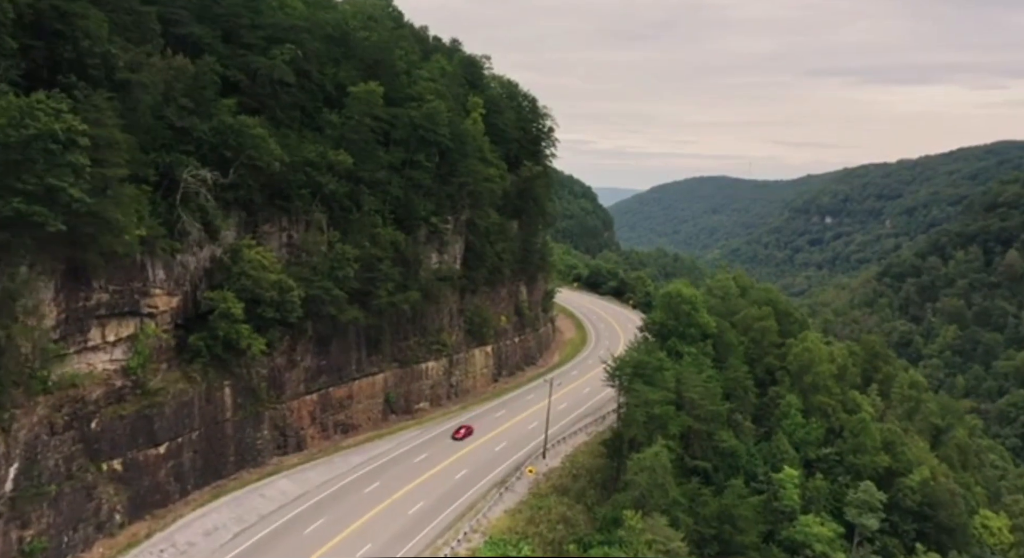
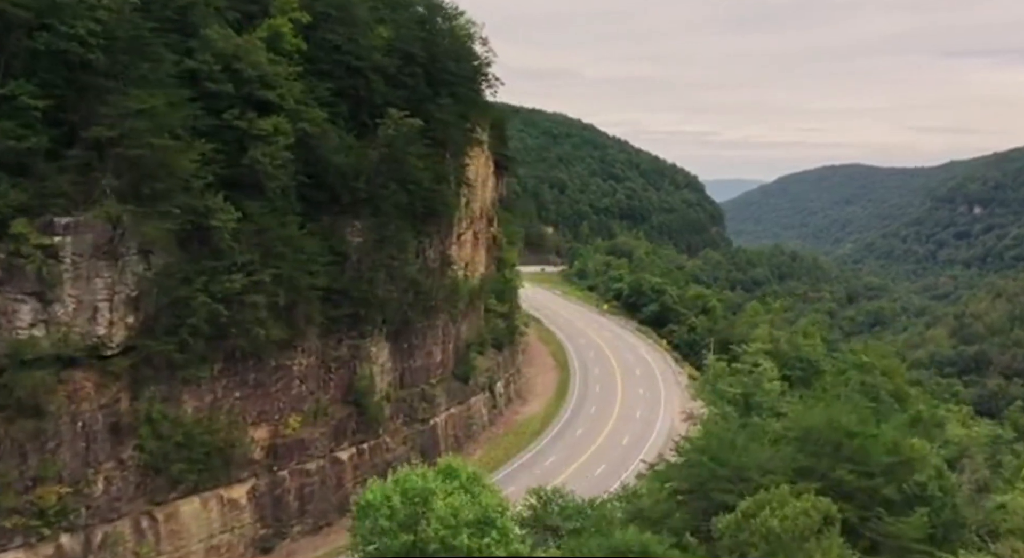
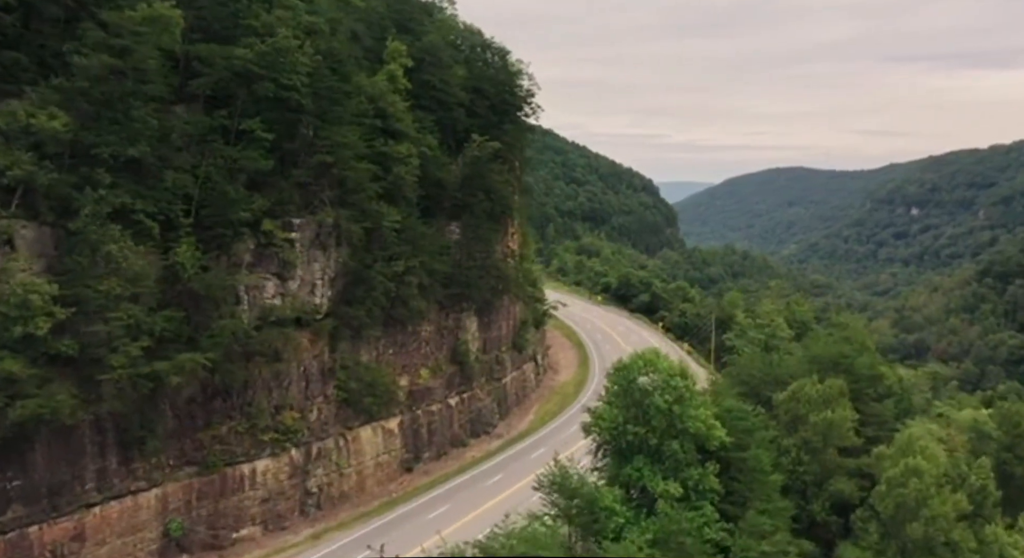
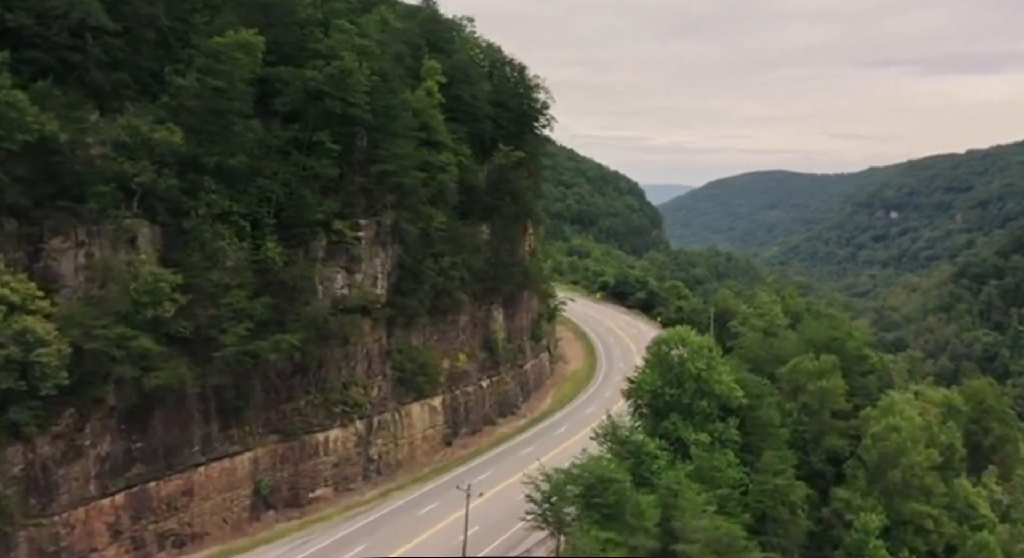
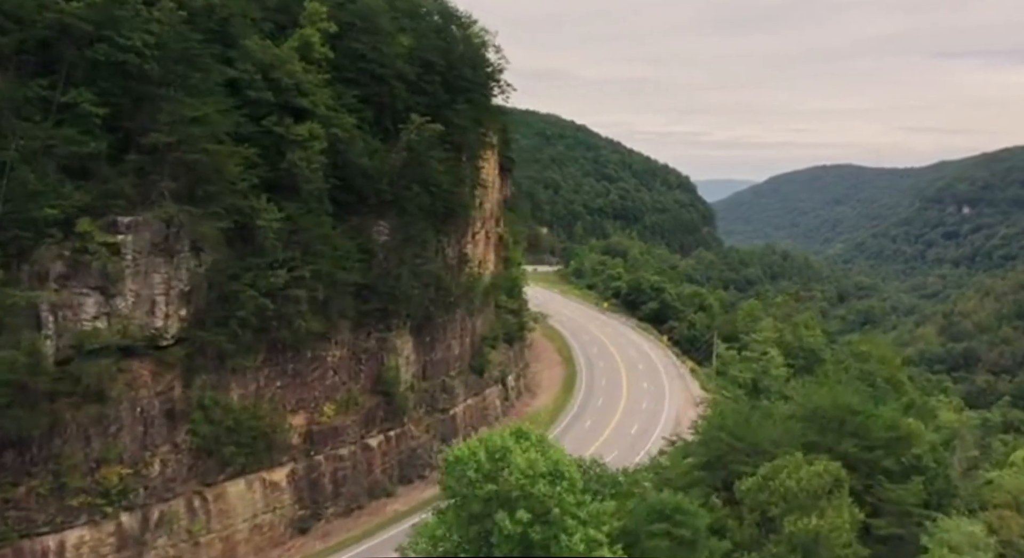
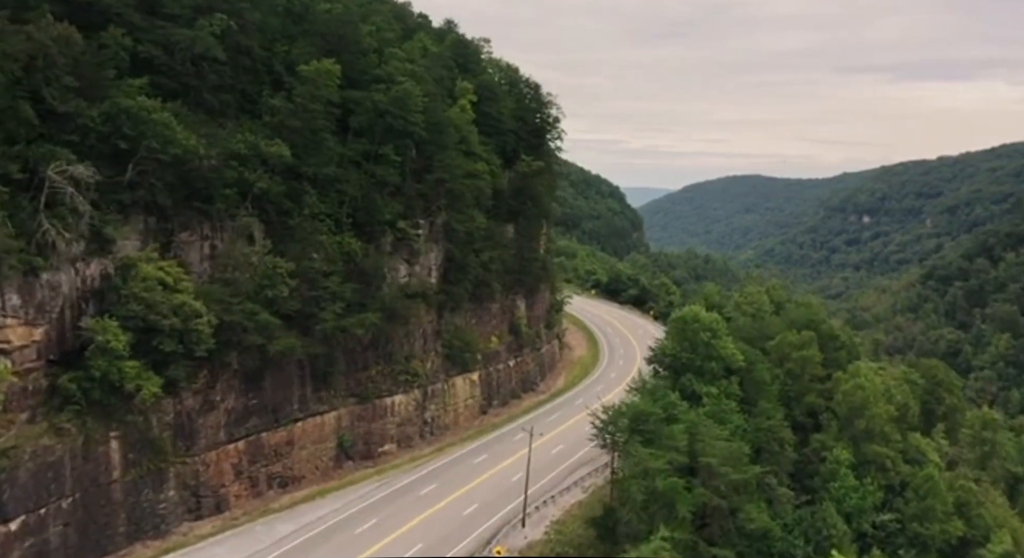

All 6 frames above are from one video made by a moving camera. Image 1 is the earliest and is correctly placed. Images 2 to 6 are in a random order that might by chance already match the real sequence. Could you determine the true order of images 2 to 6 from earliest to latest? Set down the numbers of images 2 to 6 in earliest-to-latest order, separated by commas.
6, 4, 3, 5, 2
